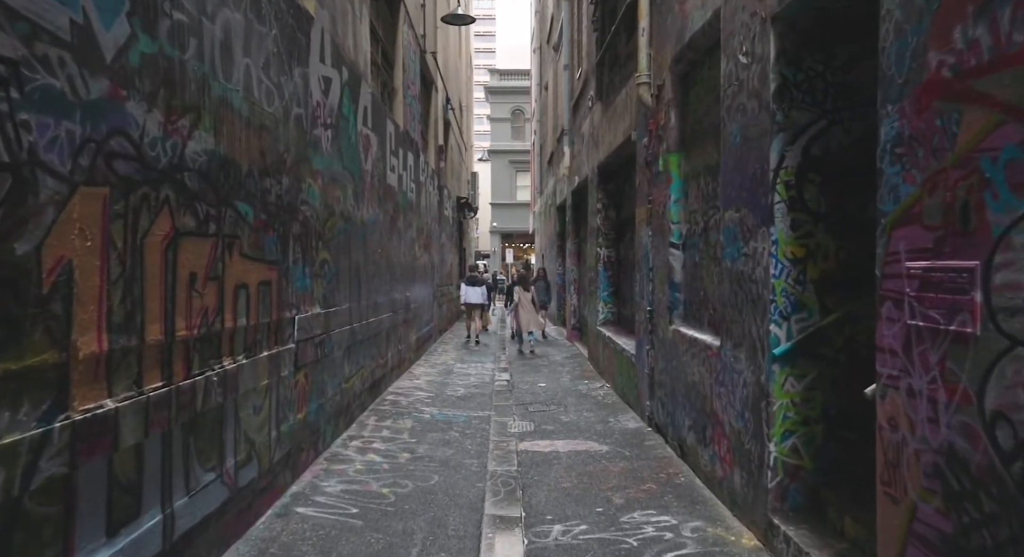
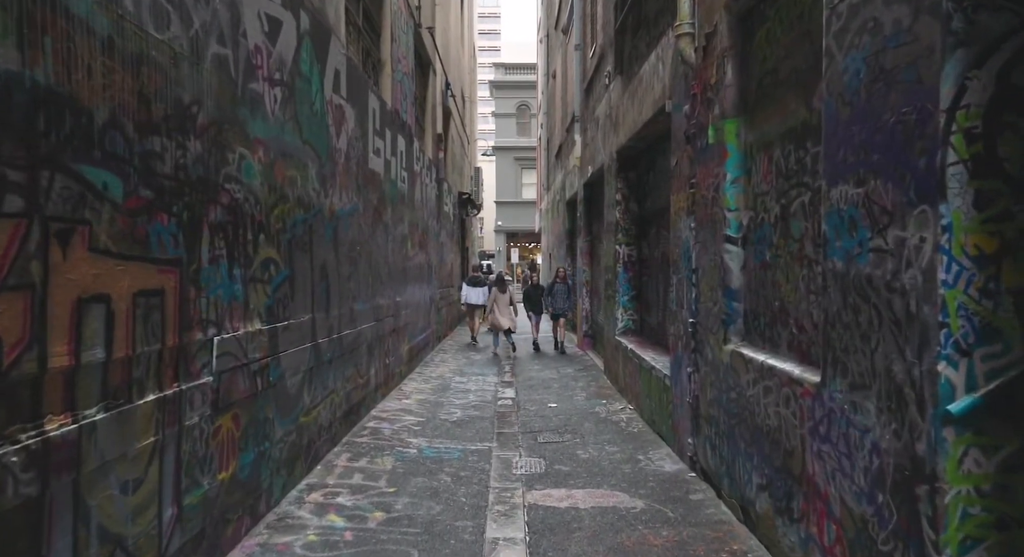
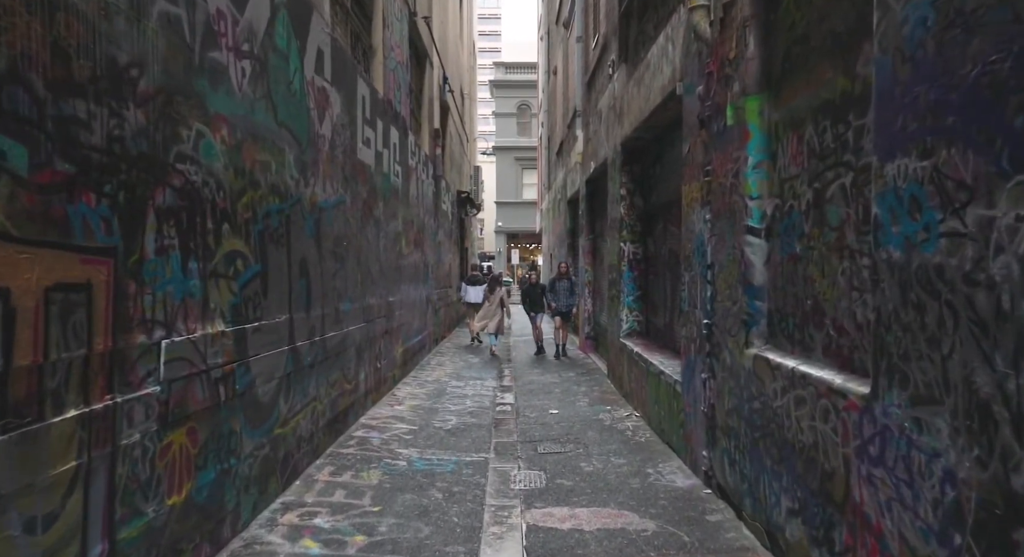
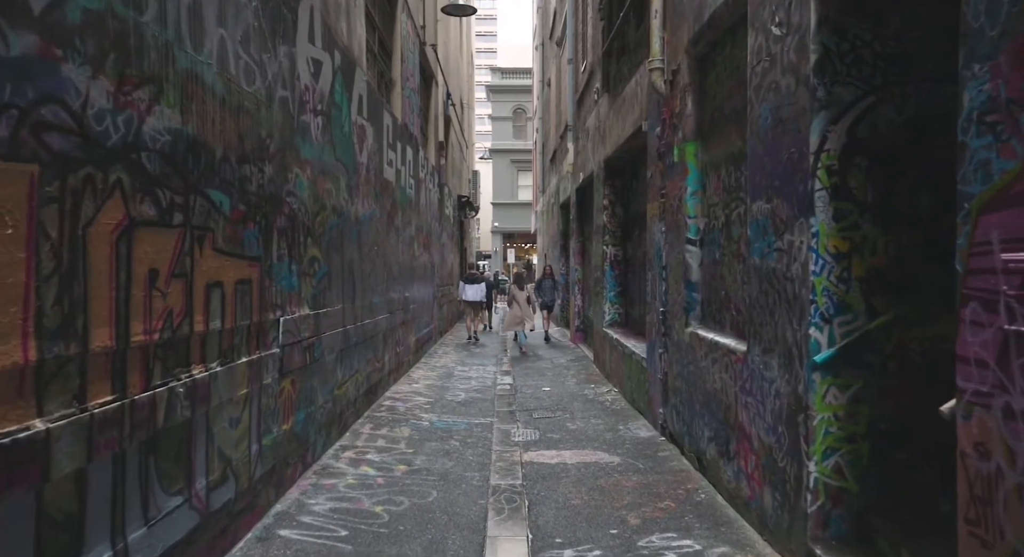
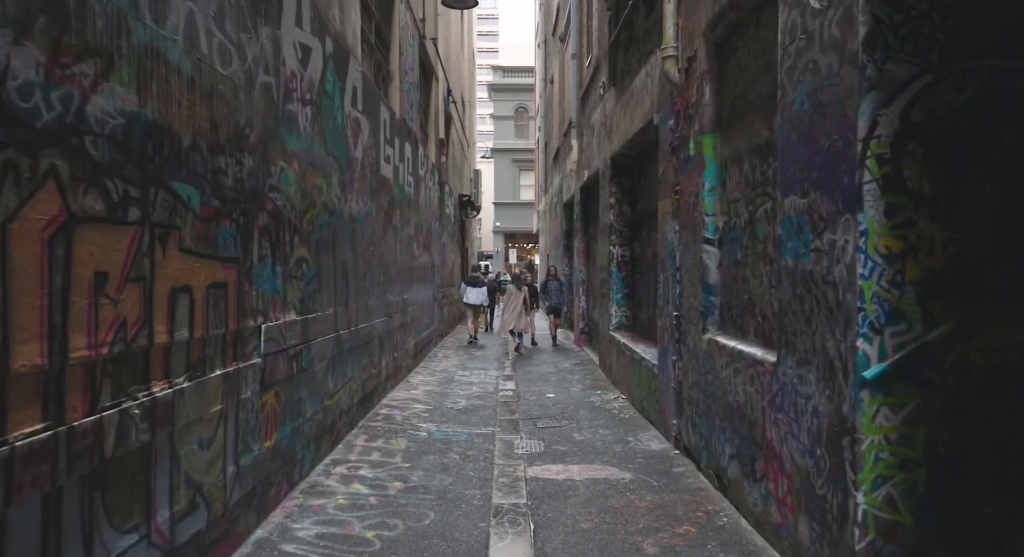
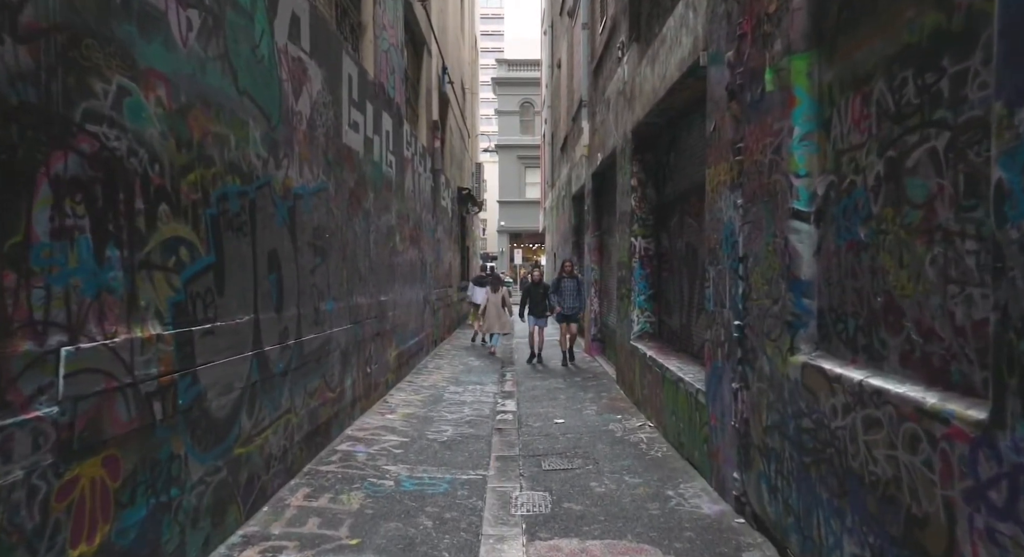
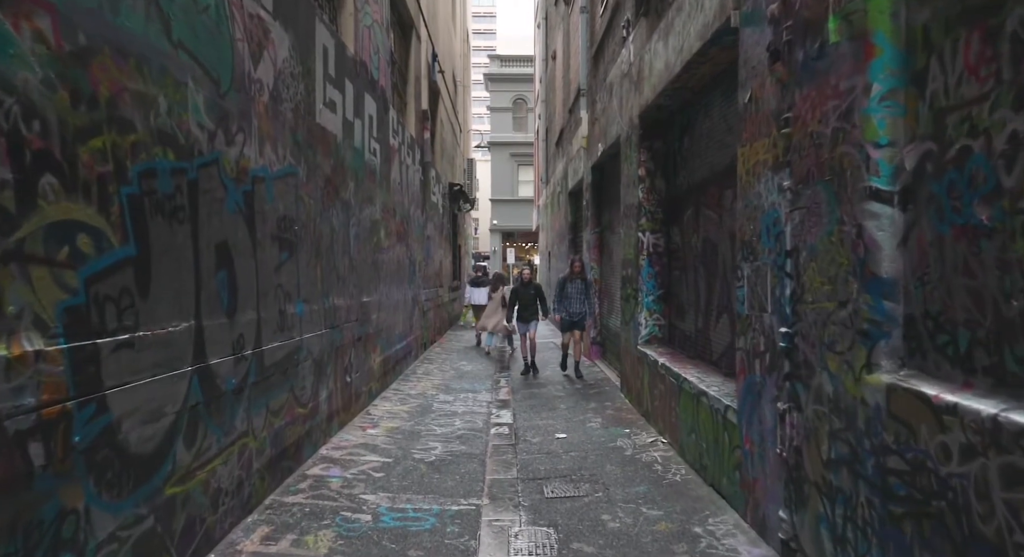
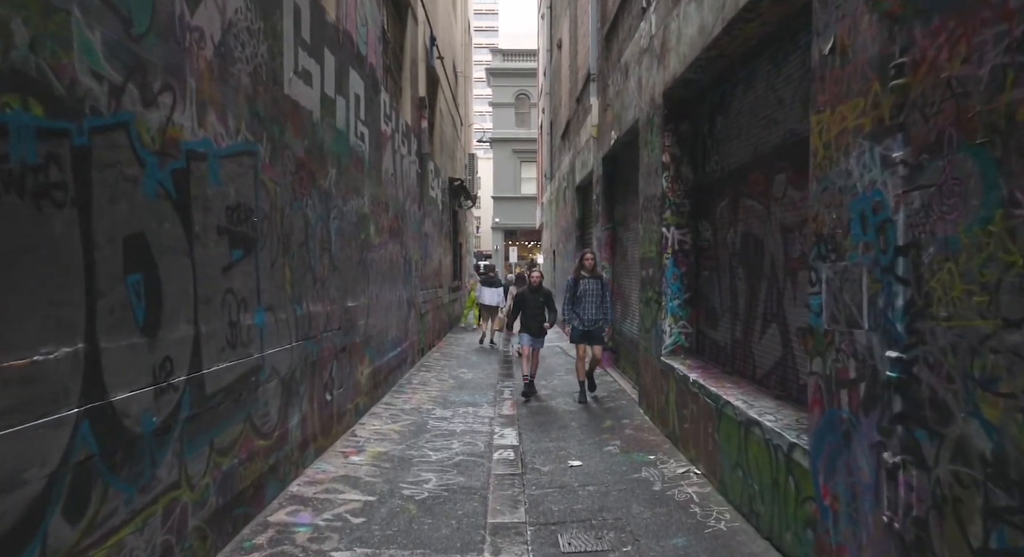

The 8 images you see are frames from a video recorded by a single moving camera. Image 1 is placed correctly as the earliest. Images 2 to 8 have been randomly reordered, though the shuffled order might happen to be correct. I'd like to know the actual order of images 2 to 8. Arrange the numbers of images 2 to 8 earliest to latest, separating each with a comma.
4, 5, 2, 3, 6, 7, 8
